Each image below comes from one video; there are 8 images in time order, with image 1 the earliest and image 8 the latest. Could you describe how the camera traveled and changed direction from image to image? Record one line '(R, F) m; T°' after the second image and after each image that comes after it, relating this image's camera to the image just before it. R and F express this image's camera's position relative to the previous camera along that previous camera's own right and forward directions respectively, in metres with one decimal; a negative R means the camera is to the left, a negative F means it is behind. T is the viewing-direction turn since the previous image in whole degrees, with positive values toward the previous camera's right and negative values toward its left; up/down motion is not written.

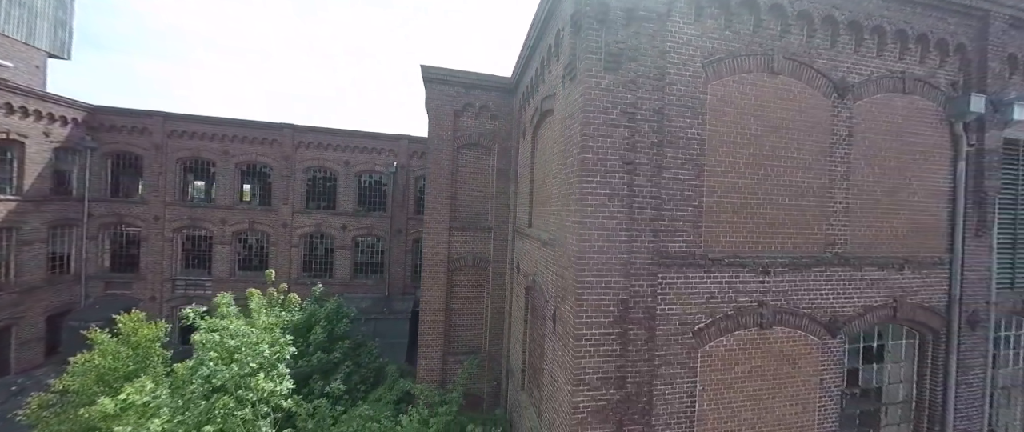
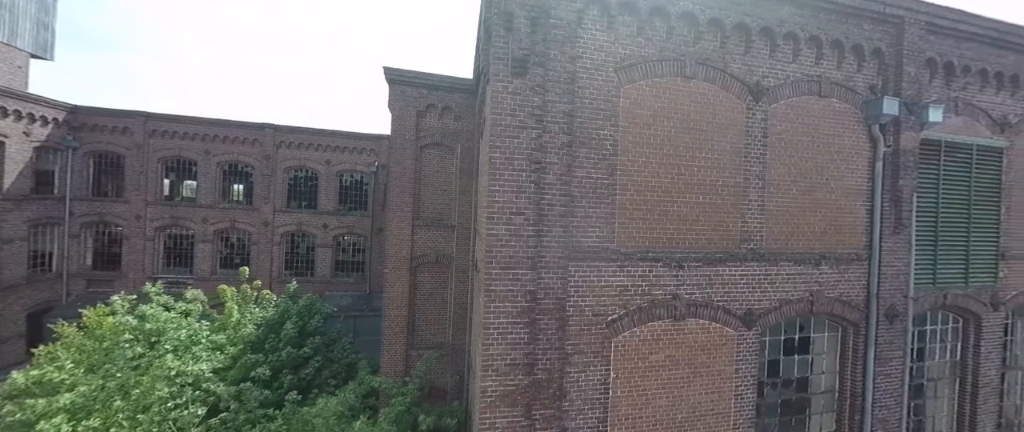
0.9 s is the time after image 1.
(+1.1, -0.3) m; 0°
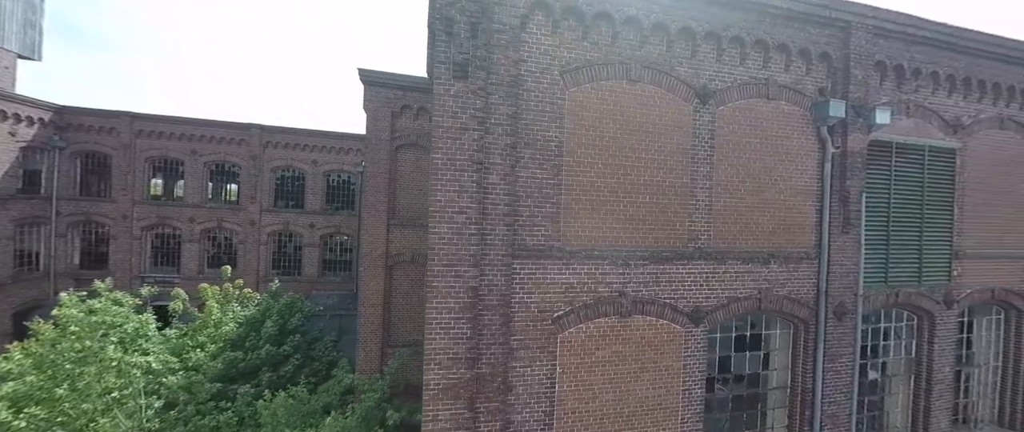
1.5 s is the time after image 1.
(+0.7, -0.2) m; 0°
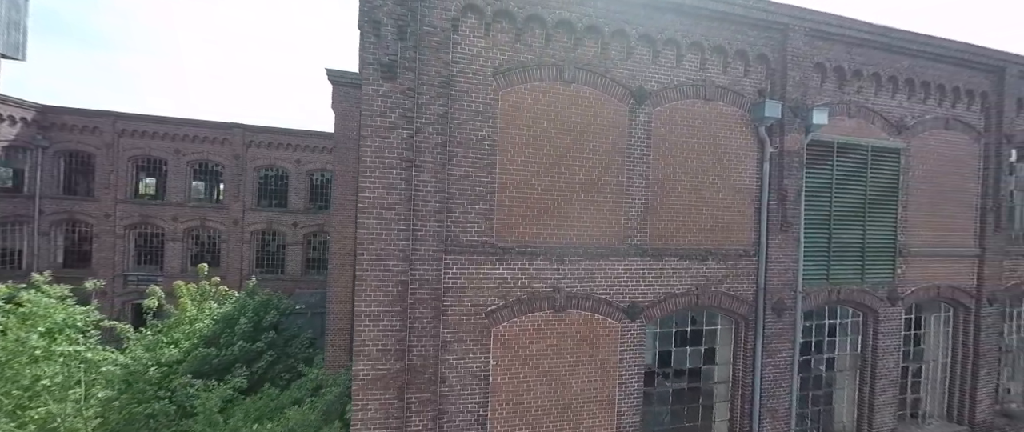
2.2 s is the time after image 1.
(+1.0, -0.2) m; 0°
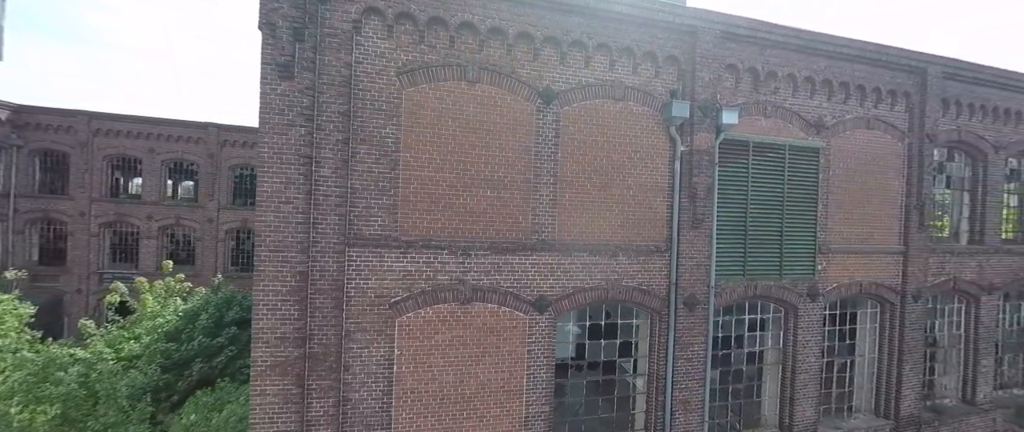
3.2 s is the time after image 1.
(+1.5, -0.2) m; 0°
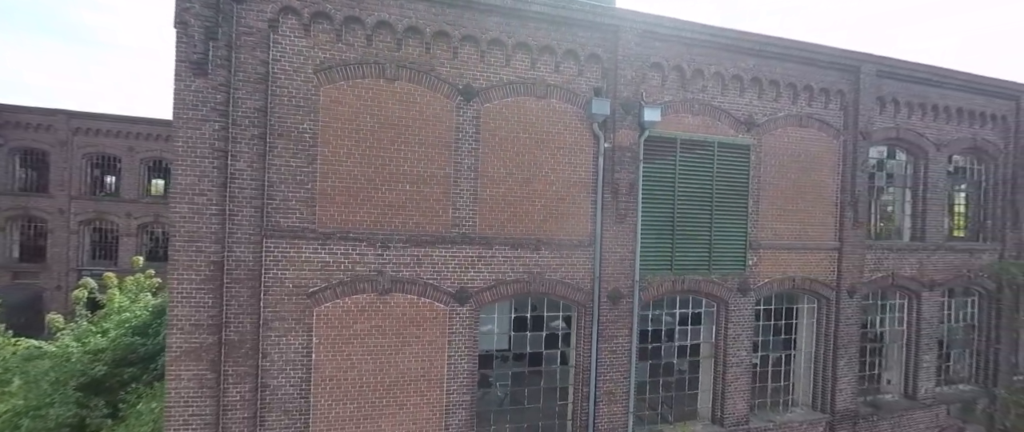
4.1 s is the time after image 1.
(+1.4, -0.2) m; 0°
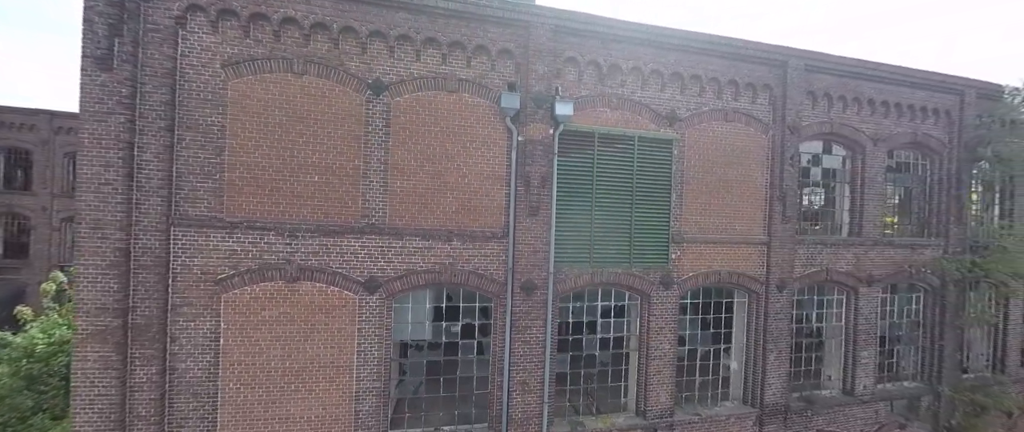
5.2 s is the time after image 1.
(+1.7, -0.1) m; -1°
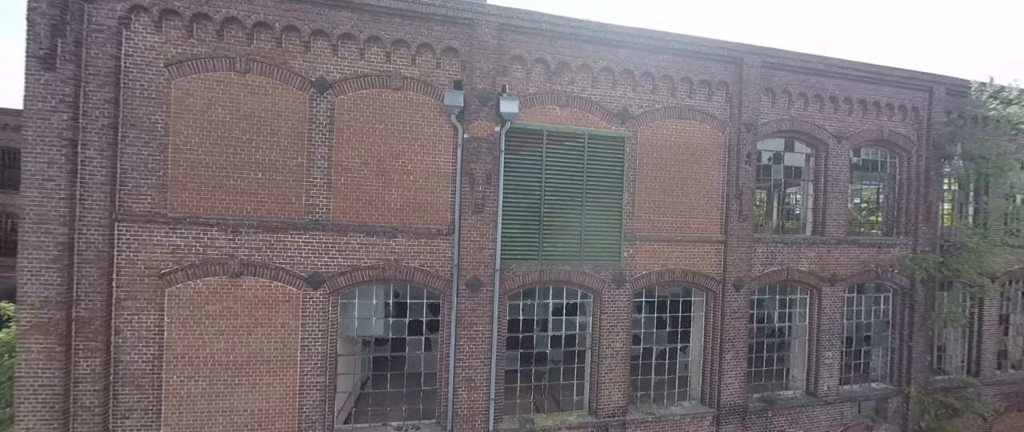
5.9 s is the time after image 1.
(+1.1, 0.0) m; -1°
